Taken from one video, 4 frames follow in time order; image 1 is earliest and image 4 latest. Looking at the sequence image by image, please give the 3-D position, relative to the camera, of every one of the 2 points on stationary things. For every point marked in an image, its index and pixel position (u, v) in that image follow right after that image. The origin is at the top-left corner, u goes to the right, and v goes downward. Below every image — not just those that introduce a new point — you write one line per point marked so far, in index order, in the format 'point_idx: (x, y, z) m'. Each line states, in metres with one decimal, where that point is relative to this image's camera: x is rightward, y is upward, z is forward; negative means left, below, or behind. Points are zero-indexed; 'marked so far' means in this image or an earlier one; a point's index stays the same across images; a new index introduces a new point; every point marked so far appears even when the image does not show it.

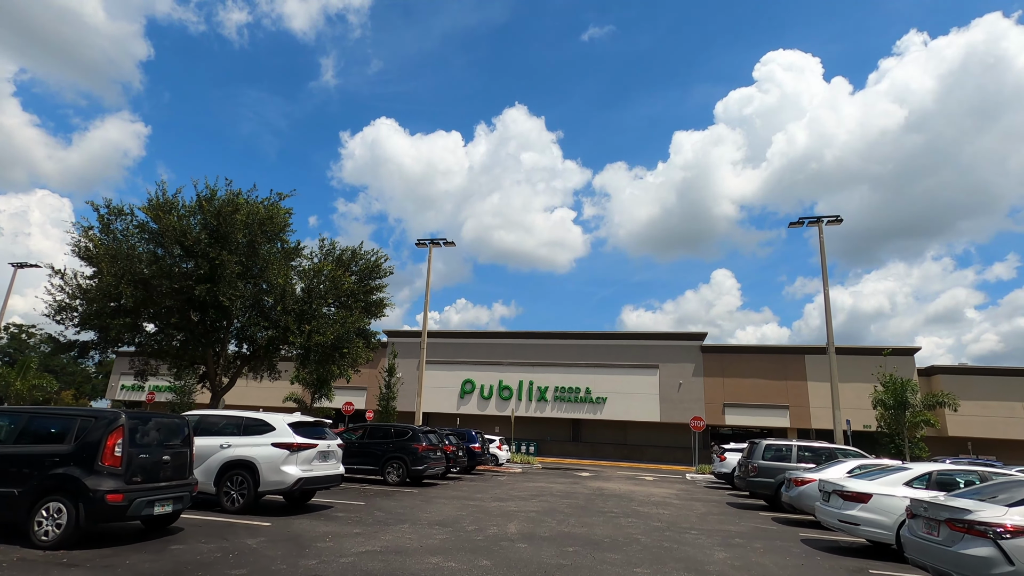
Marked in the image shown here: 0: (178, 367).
0: (-10.1, -2.4, +17.5) m
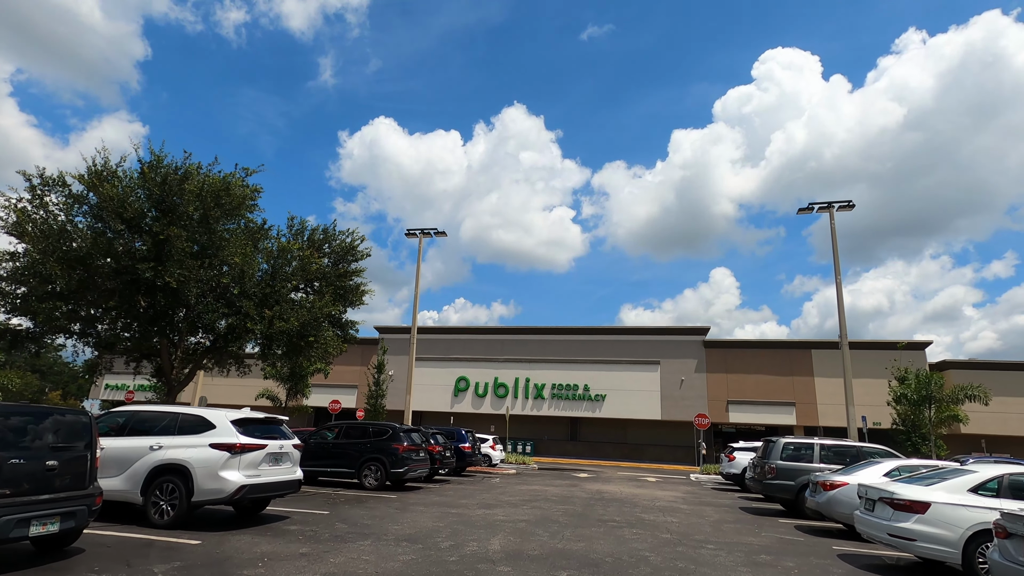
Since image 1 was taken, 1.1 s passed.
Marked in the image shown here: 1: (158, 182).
0: (-10.3, -2.0, +15.8) m
1: (-7.8, +2.3, +12.7) m
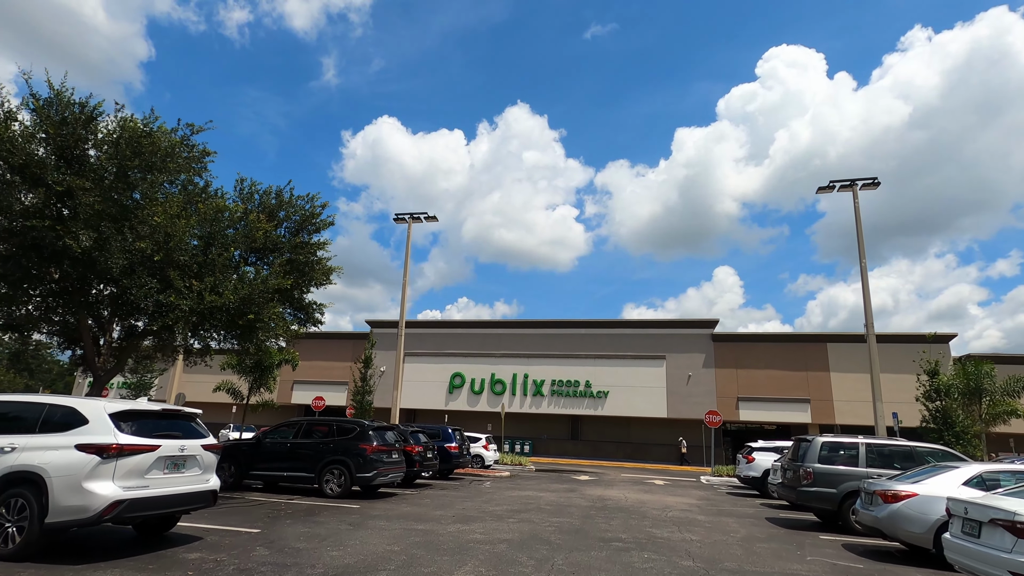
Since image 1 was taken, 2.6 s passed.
0: (-10.6, -1.4, +13.6) m
1: (-8.1, +2.9, +10.5) m
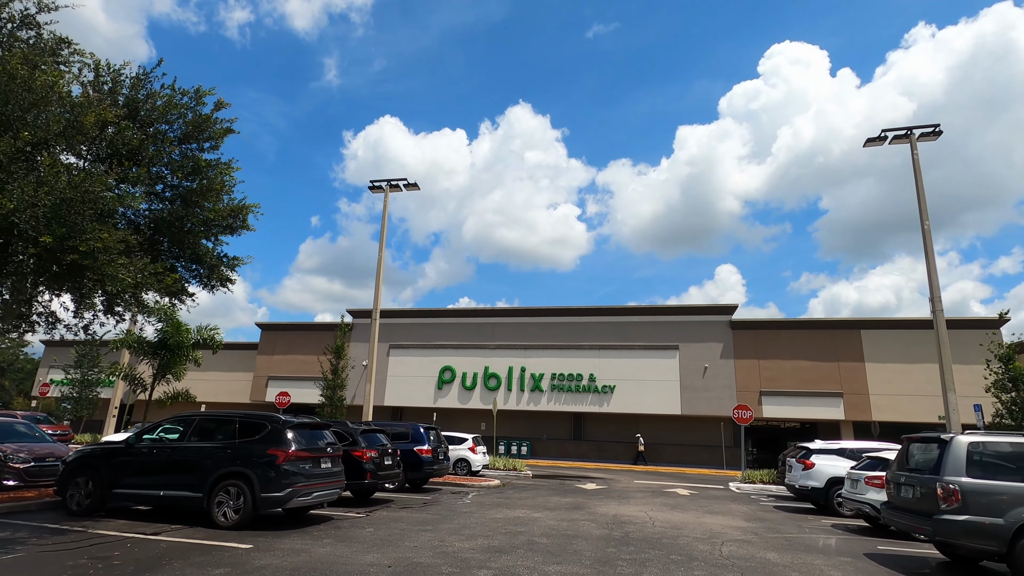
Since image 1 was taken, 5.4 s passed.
0: (-11.0, -0.3, +9.4) m
1: (-8.5, +4.0, +6.3) m
